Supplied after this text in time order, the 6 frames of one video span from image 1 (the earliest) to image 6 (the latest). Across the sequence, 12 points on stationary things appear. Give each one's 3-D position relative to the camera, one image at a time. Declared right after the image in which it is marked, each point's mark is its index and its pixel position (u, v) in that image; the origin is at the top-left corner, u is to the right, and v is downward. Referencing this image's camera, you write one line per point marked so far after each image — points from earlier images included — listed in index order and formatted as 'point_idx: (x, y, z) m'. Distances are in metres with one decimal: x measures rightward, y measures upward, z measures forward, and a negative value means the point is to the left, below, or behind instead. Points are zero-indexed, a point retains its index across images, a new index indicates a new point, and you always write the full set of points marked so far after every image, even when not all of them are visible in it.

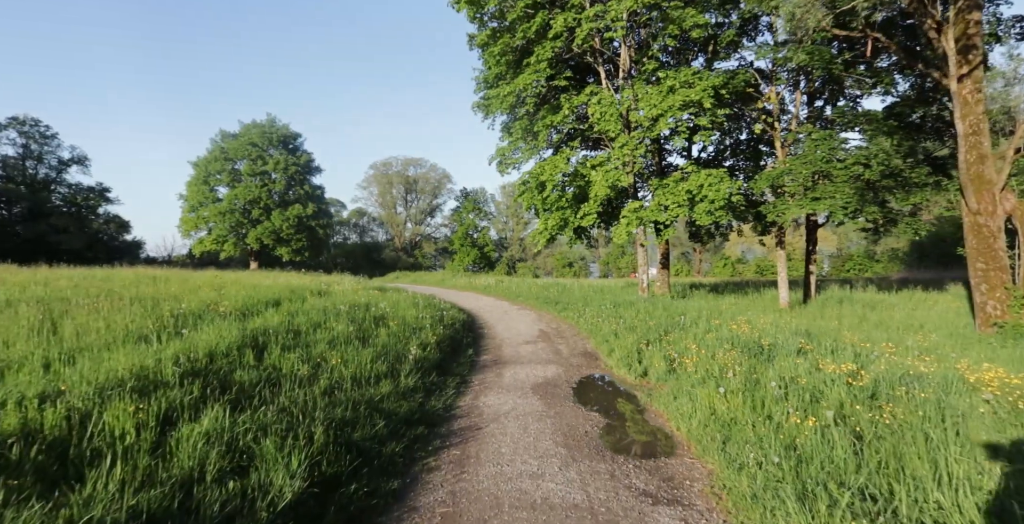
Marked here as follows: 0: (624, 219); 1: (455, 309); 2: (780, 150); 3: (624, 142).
0: (+3.2, +1.2, +15.1) m
1: (-1.5, -1.2, +14.2) m
2: (+8.0, +3.3, +16.1) m
3: (+3.0, +3.3, +14.5) m
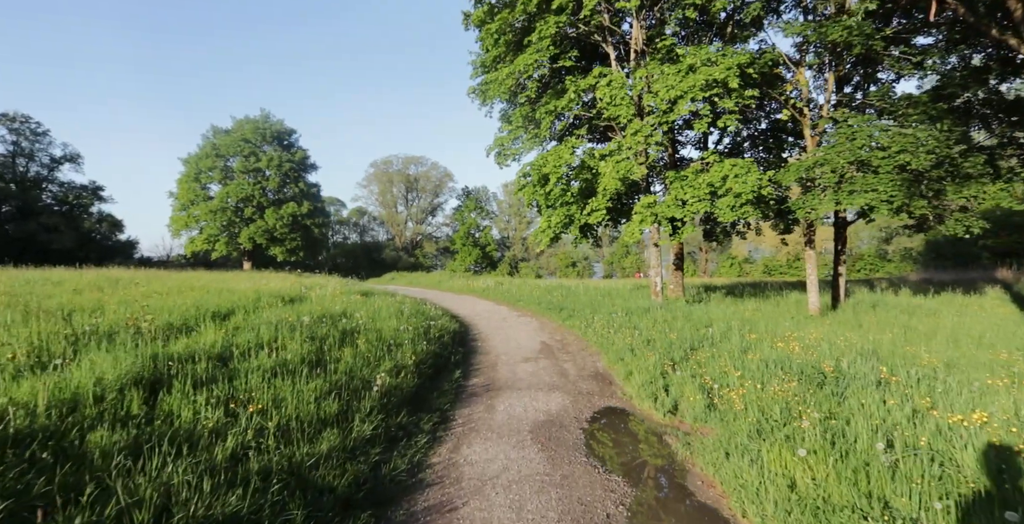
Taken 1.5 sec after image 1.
0: (+3.1, +1.2, +13.5) m
1: (-1.5, -1.3, +12.6) m
2: (+8.0, +3.3, +14.5) m
3: (+3.0, +3.2, +12.9) m
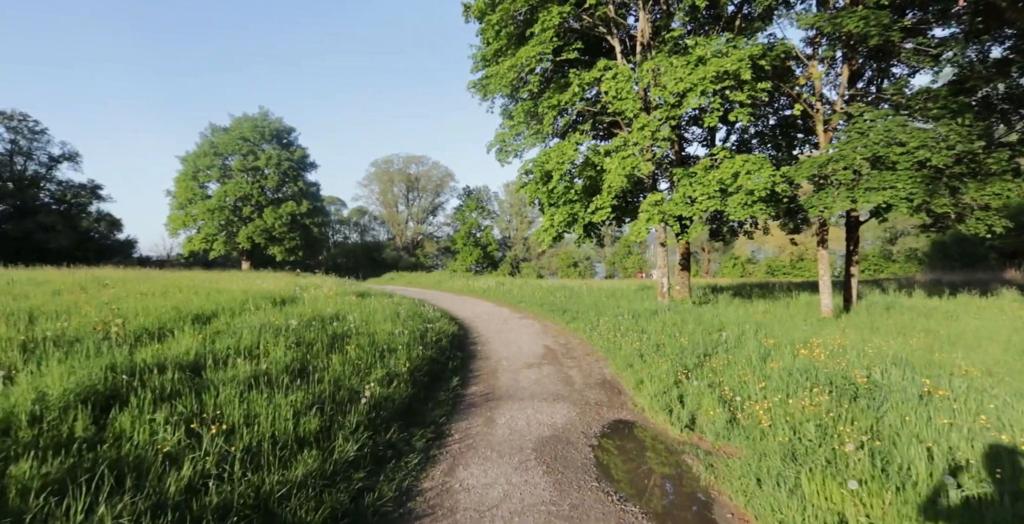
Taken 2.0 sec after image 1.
0: (+3.2, +1.2, +13.0) m
1: (-1.5, -1.3, +12.1) m
2: (+8.0, +3.3, +13.9) m
3: (+3.0, +3.2, +12.4) m
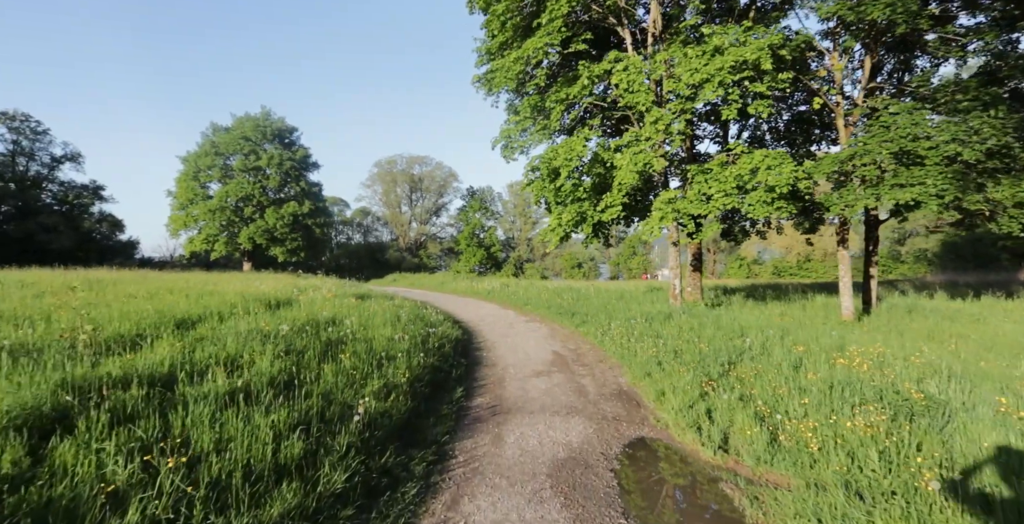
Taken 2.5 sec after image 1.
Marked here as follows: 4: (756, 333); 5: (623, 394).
0: (+3.3, +1.2, +12.4) m
1: (-1.4, -1.3, +11.6) m
2: (+8.2, +3.3, +13.3) m
3: (+3.2, +3.2, +11.8) m
4: (+4.1, -1.2, +9.0) m
5: (+1.4, -1.7, +6.8) m
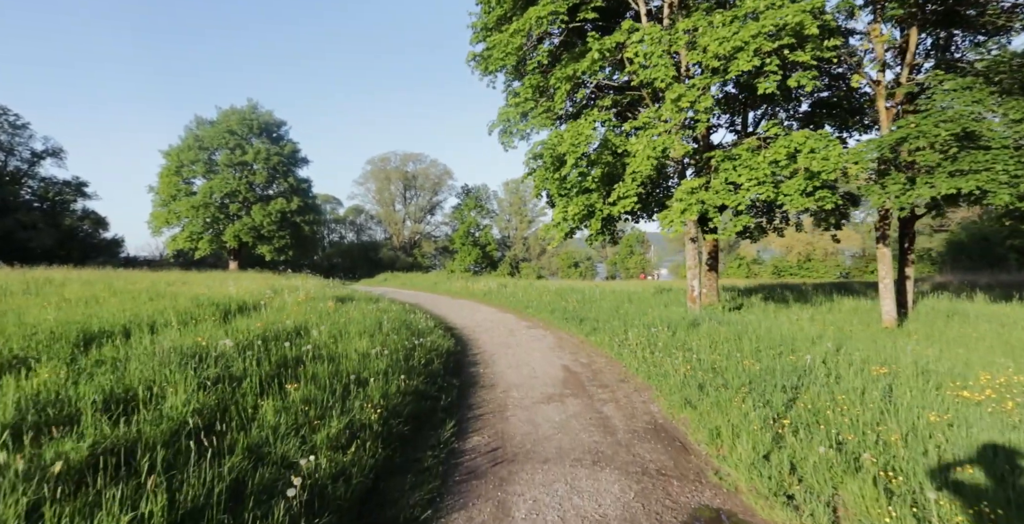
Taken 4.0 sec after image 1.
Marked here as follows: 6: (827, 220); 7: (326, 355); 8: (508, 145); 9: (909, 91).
0: (+3.3, +1.2, +10.9) m
1: (-1.4, -1.3, +10.0) m
2: (+8.2, +3.3, +11.9) m
3: (+3.2, +3.2, +10.3) m
4: (+4.1, -1.2, +7.5) m
5: (+1.4, -1.6, +5.2) m
6: (+9.1, +1.2, +15.6) m
7: (-2.1, -1.1, +6.2) m
8: (-0.1, +2.9, +13.3) m
9: (+8.4, +3.6, +11.4) m
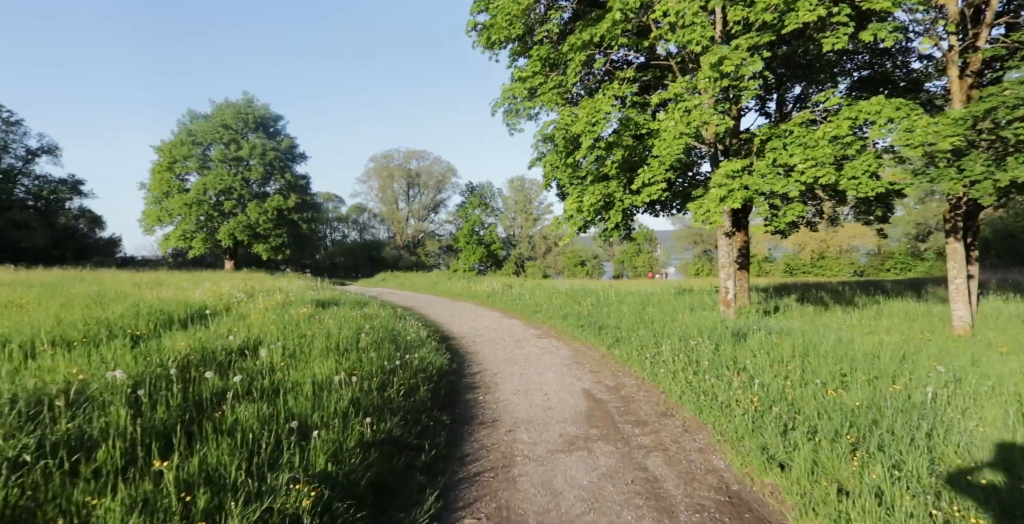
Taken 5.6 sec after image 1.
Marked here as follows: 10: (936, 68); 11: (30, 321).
0: (+3.4, +1.2, +9.2) m
1: (-1.3, -1.2, +8.3) m
2: (+8.3, +3.3, +10.1) m
3: (+3.3, +3.3, +8.5) m
4: (+4.2, -1.1, +5.8) m
5: (+1.5, -1.6, +3.5) m
6: (+9.3, +1.3, +13.9) m
7: (-2.1, -1.0, +4.6) m
8: (0.0, +2.9, +11.6) m
9: (+8.5, +3.7, +9.6) m
10: (+8.6, +3.7, +11.3) m
11: (-5.3, -0.7, +6.0) m
